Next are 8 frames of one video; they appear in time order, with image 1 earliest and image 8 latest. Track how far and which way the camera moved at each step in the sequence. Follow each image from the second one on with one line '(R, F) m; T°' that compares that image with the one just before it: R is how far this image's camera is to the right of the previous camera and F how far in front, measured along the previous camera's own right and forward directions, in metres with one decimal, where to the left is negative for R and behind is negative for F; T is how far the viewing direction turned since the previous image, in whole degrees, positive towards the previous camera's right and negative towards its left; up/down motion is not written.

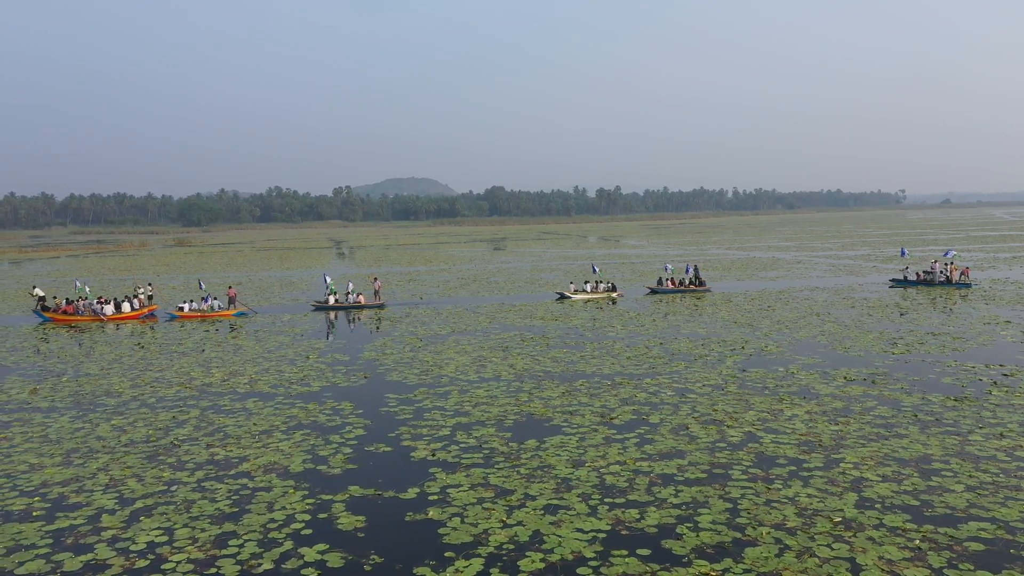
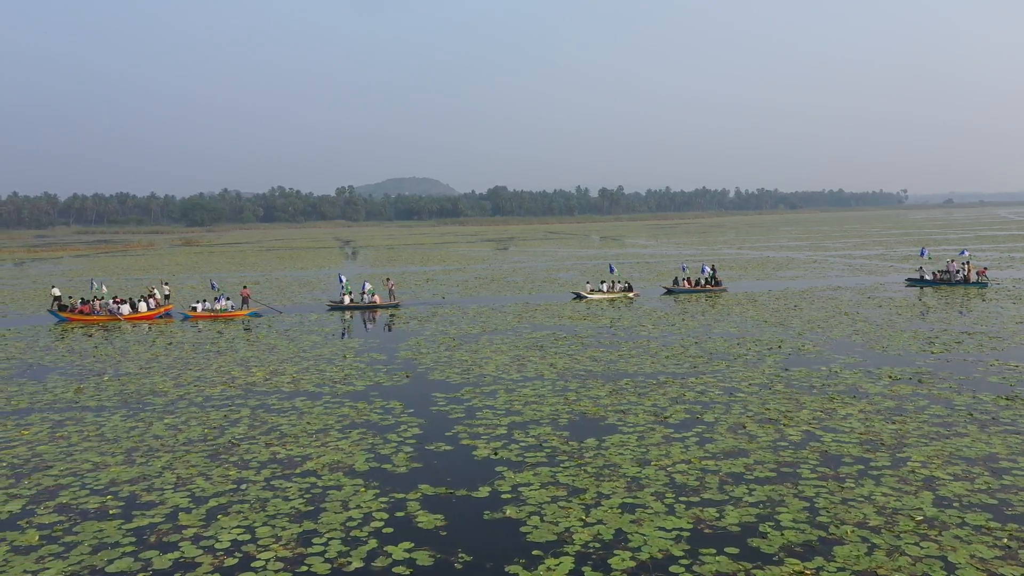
(-0.9, 0.0) m; 0°
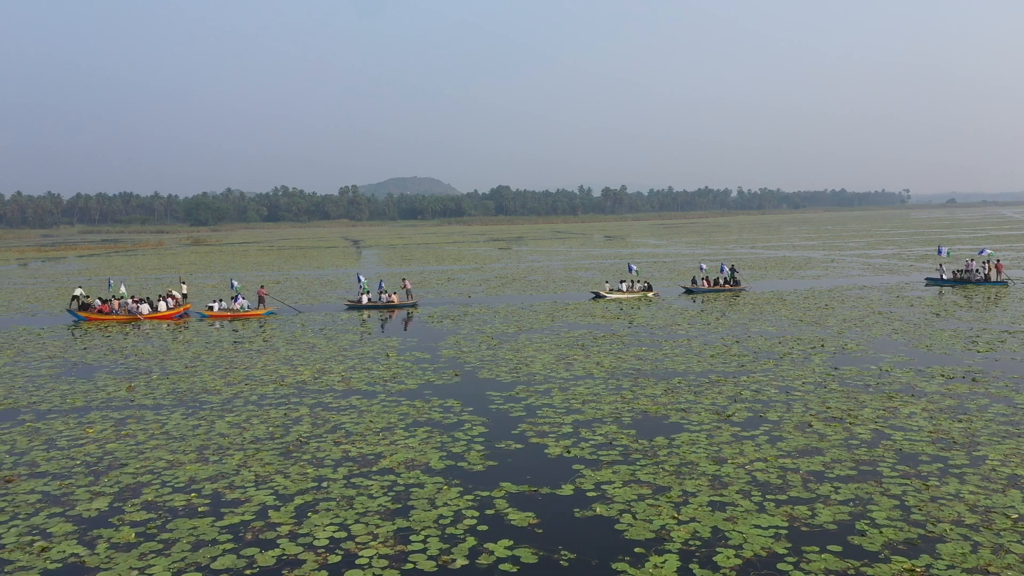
(-1.0, 0.0) m; 0°
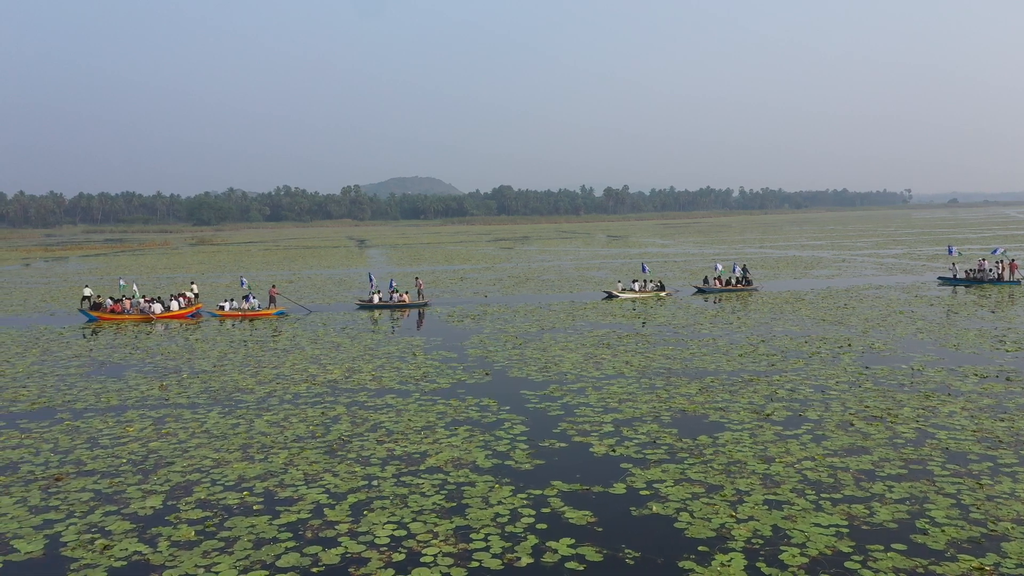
(-0.6, 0.0) m; 0°
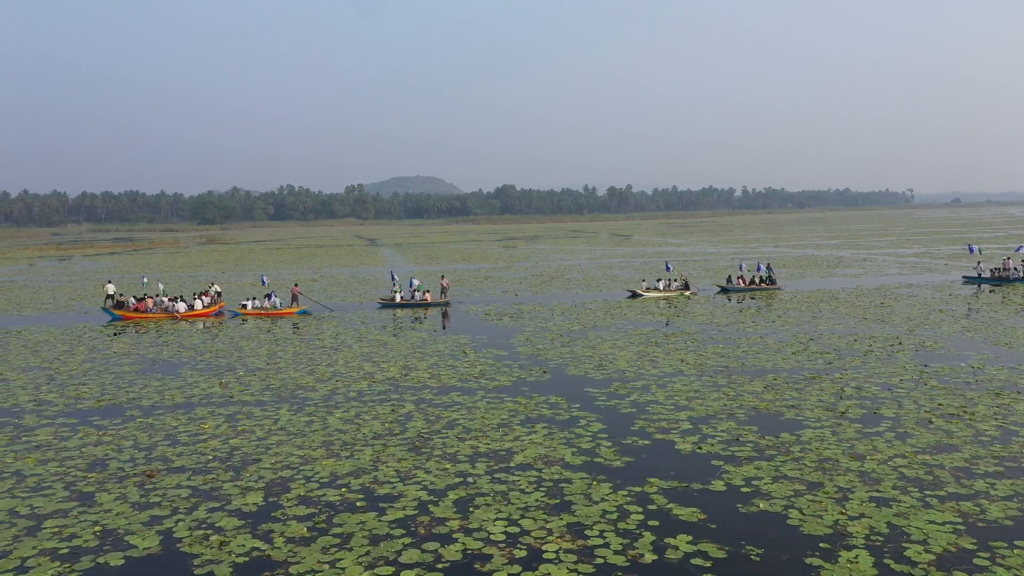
(-1.2, 0.0) m; 0°
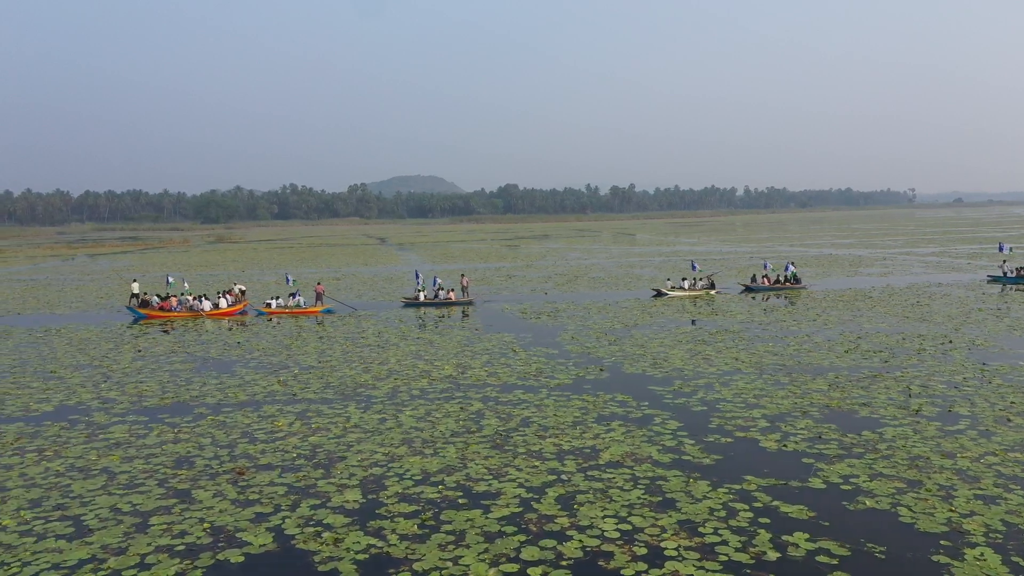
(-1.2, 0.0) m; 0°
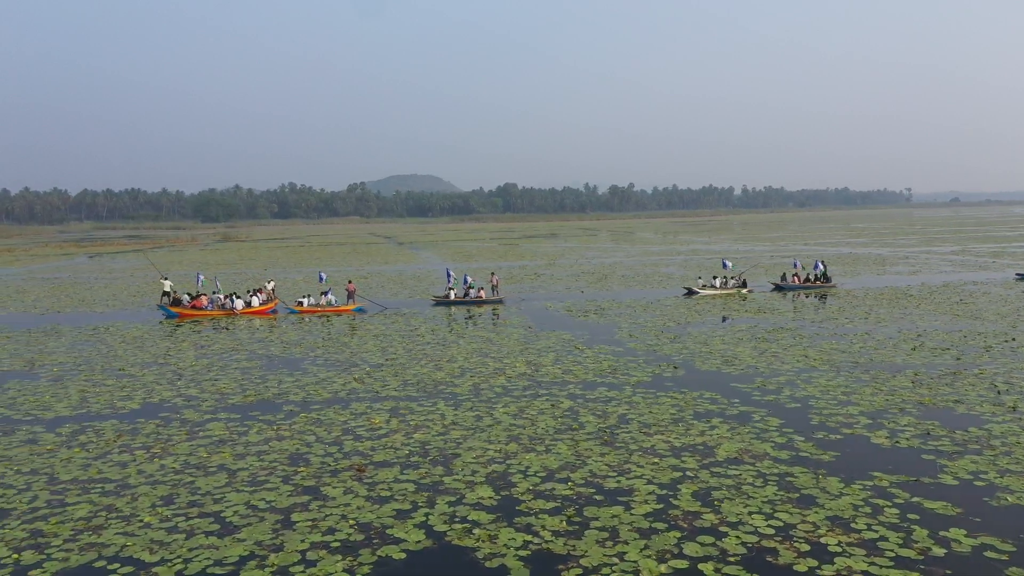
(-1.6, +0.1) m; 0°
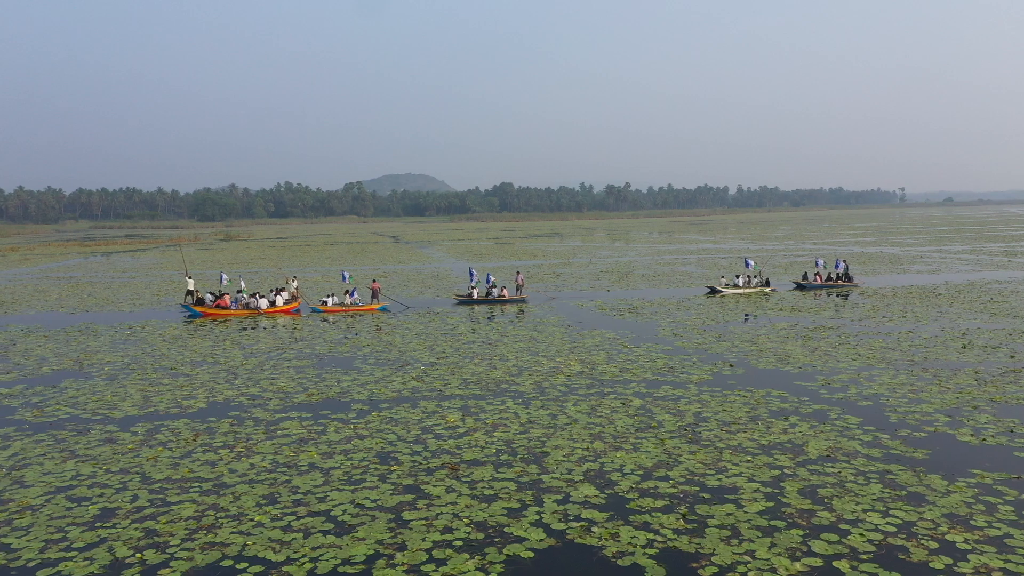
(-1.3, +0.1) m; 0°
